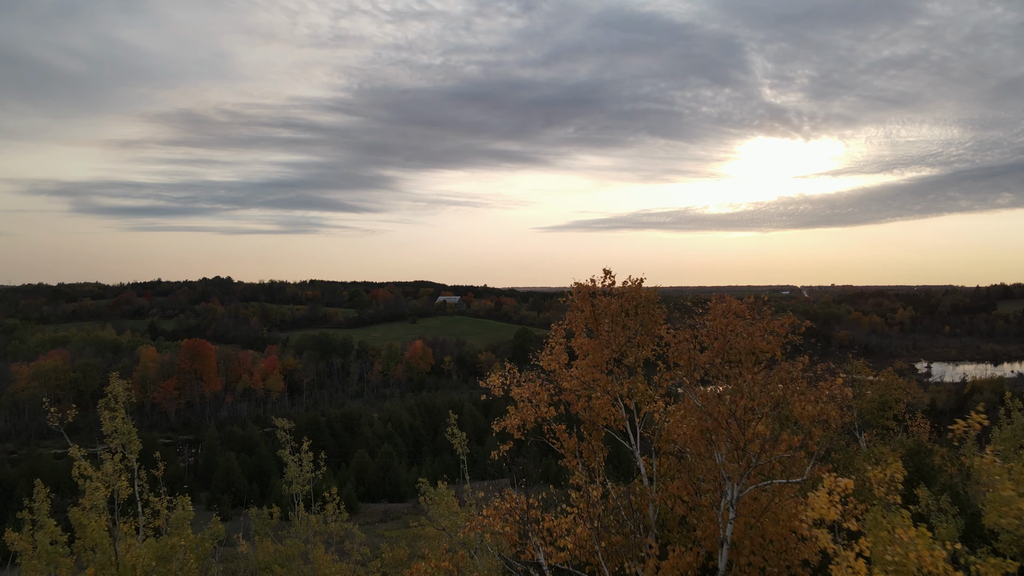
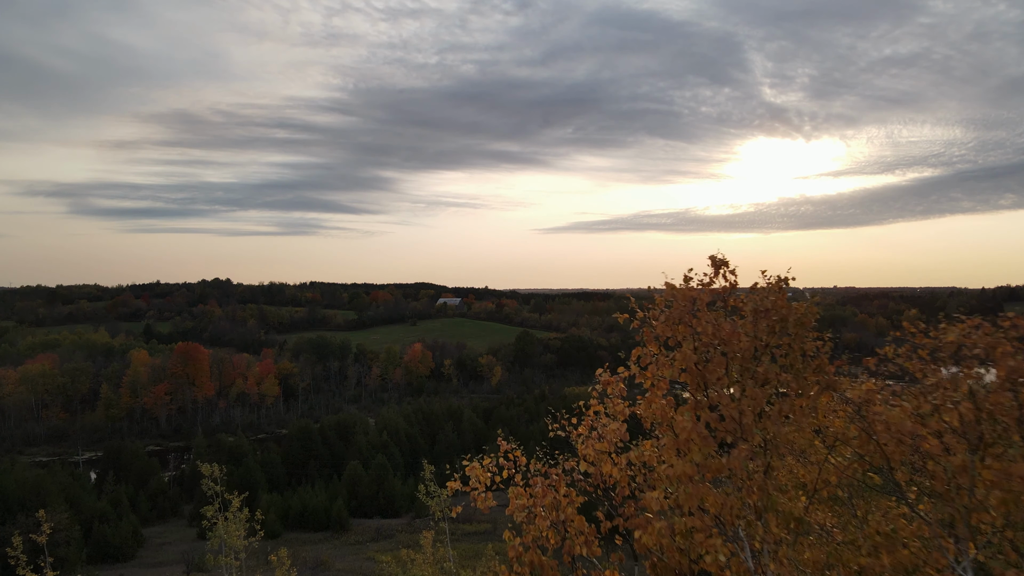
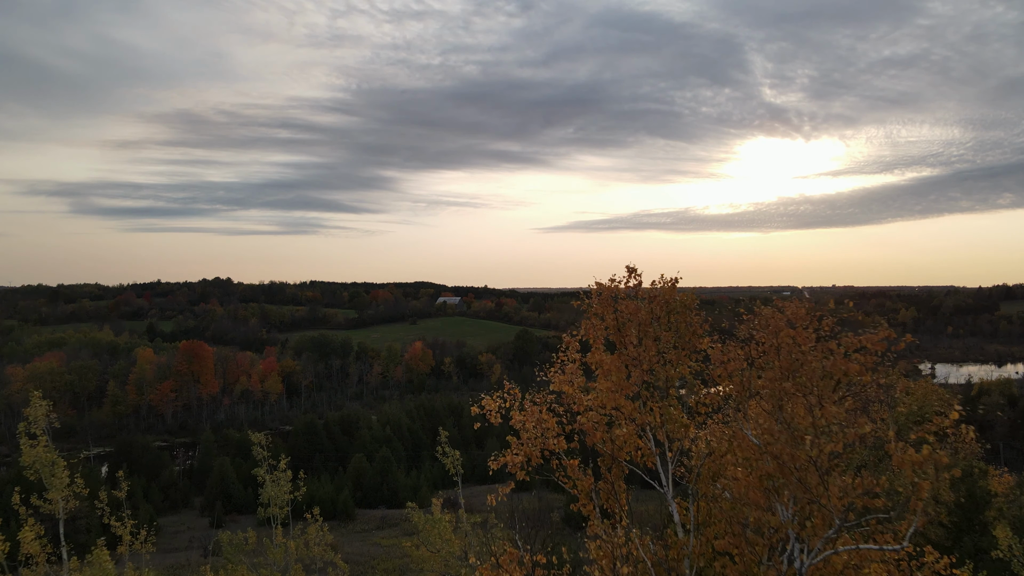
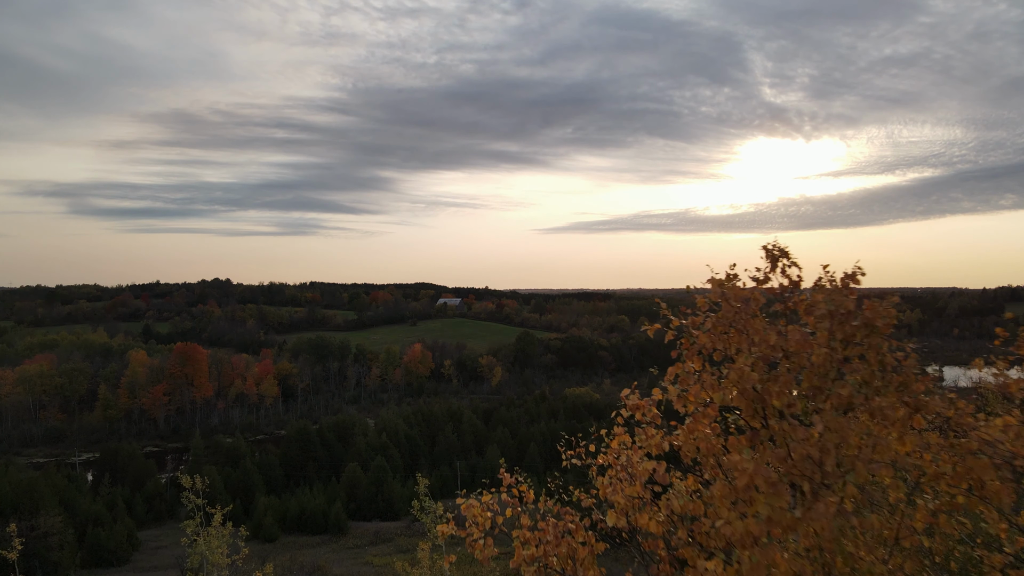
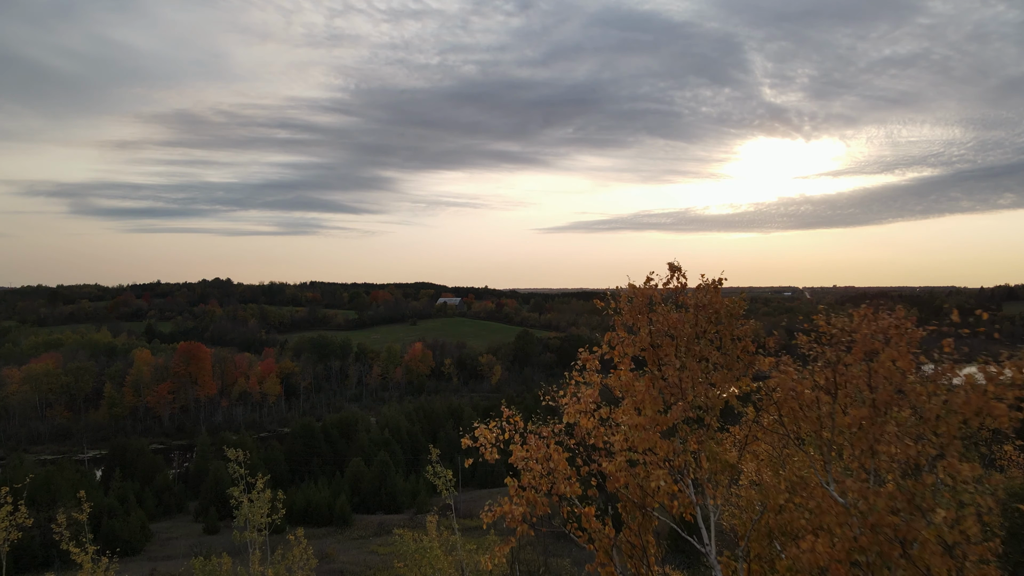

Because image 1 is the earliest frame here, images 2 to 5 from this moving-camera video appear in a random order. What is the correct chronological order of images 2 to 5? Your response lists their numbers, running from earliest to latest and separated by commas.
3, 5, 2, 4
